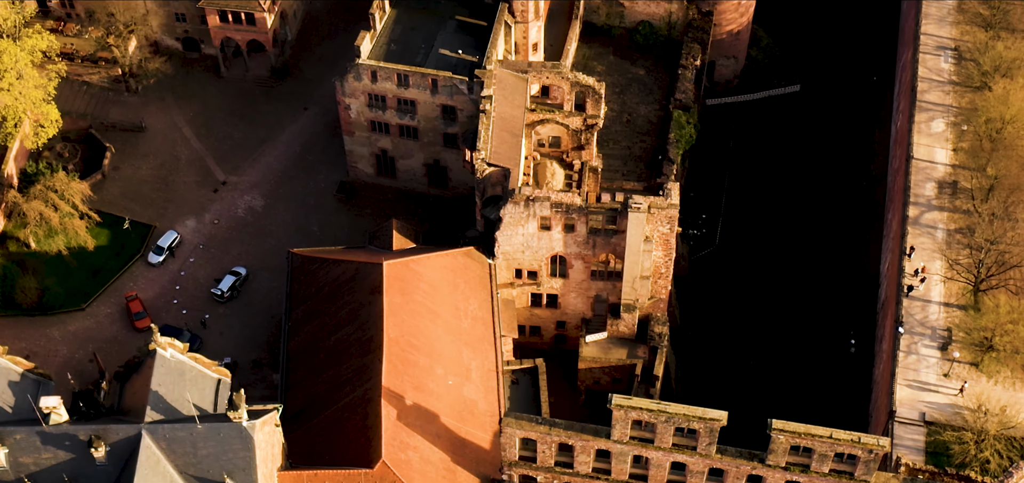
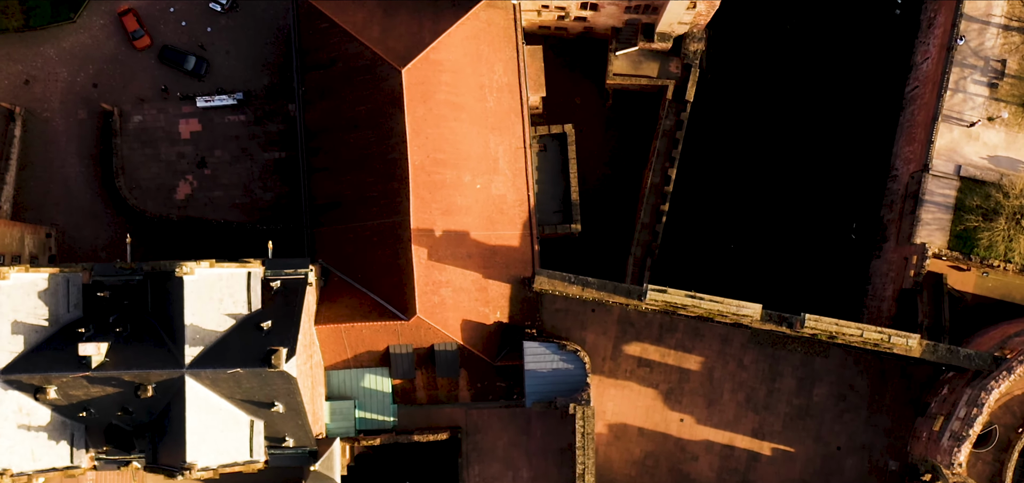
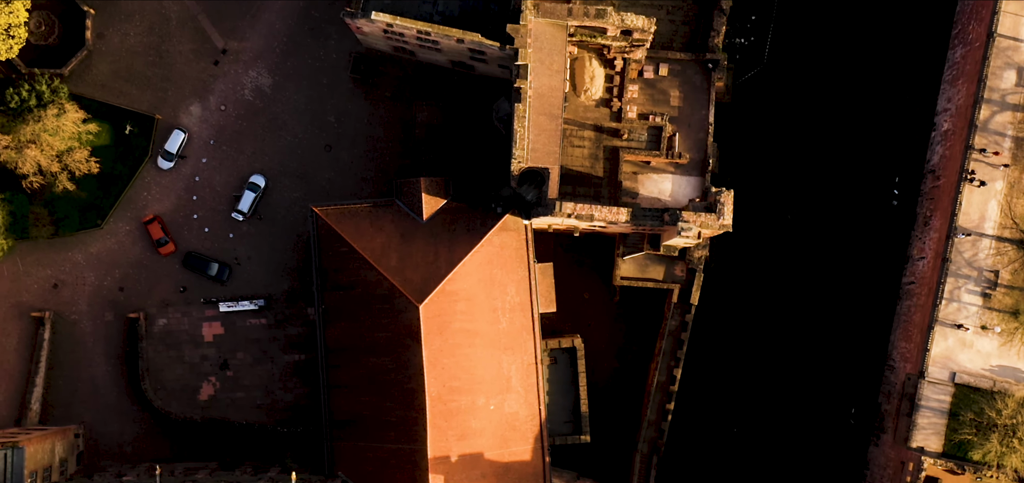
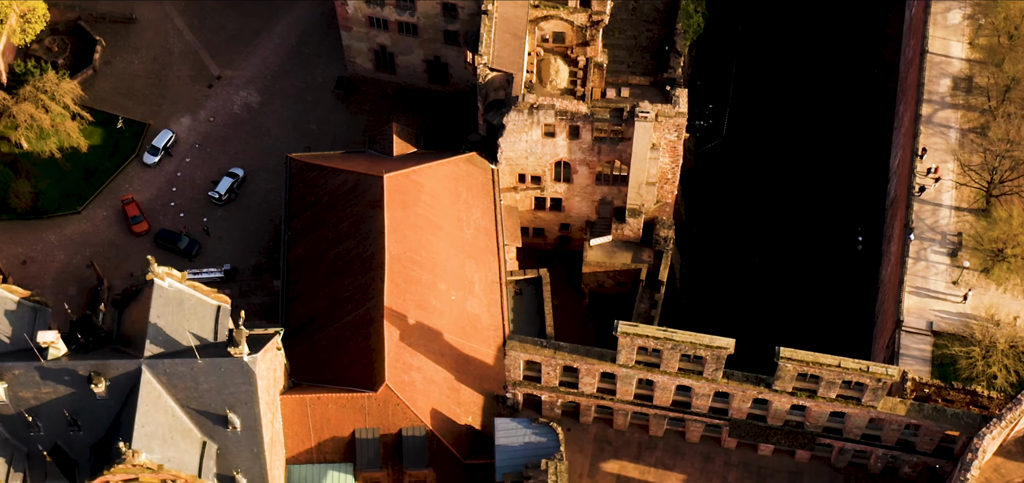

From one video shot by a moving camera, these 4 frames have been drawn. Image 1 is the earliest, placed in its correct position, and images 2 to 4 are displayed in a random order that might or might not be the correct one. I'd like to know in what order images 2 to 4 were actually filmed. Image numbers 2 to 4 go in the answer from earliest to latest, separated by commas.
4, 2, 3
